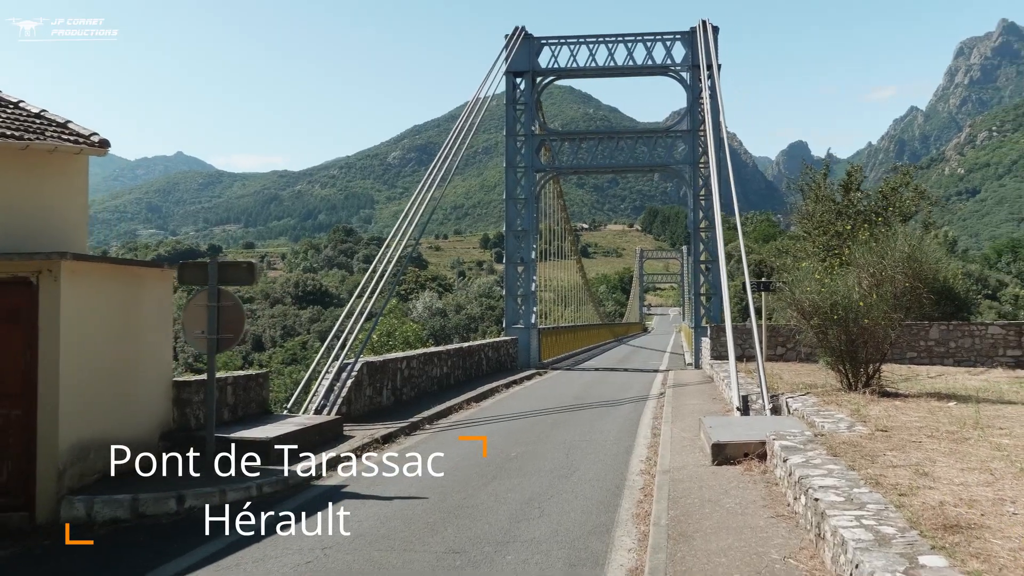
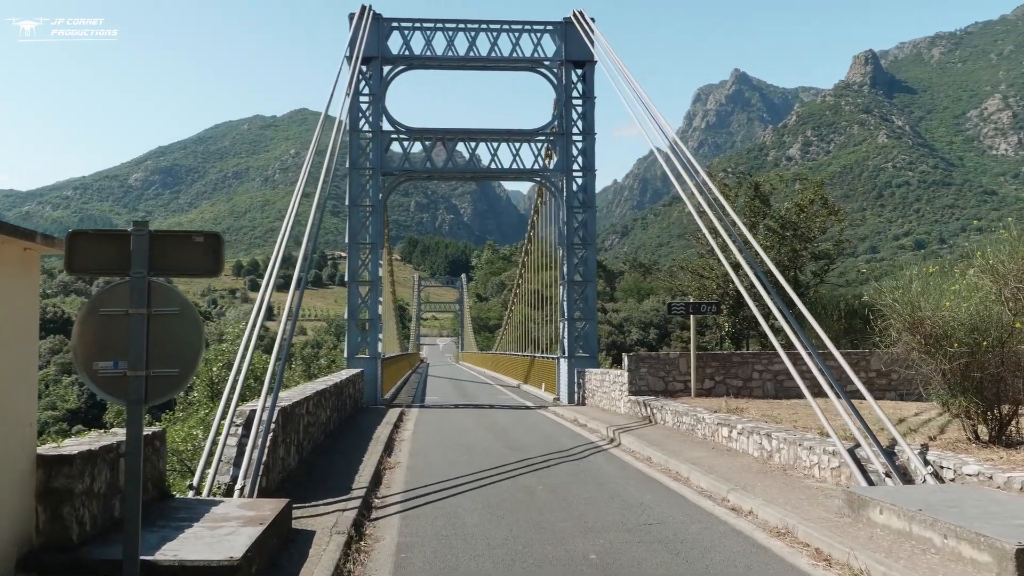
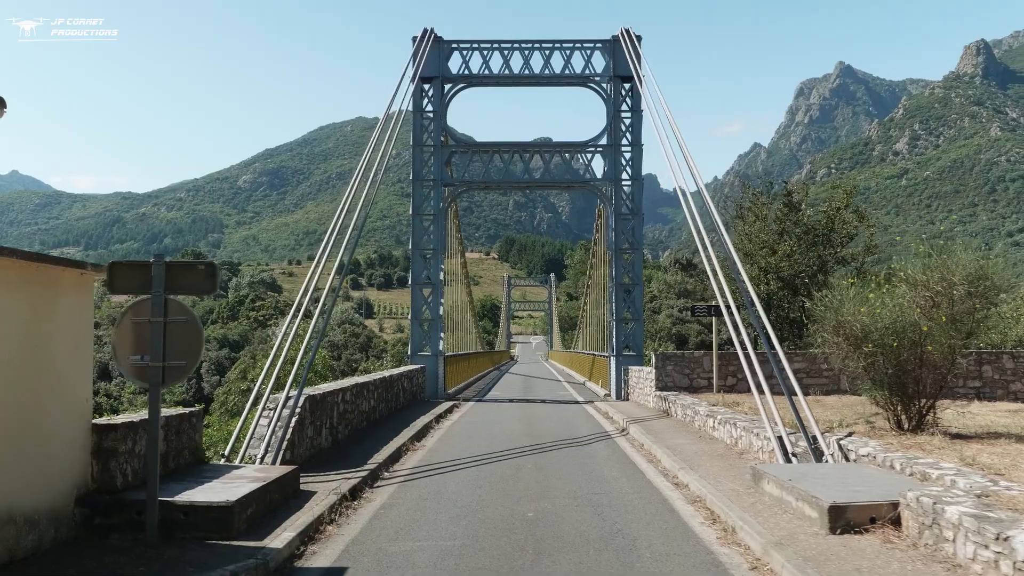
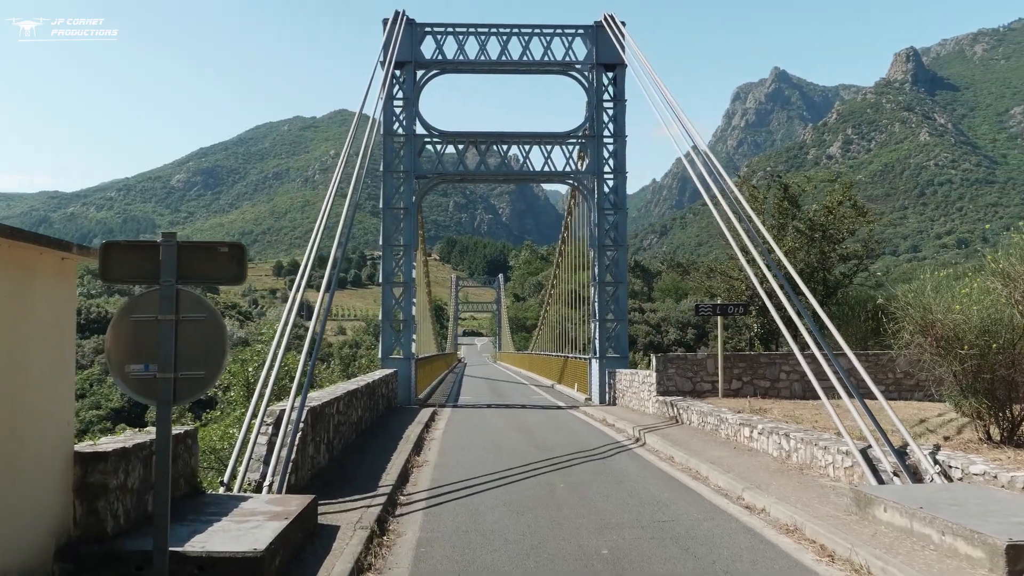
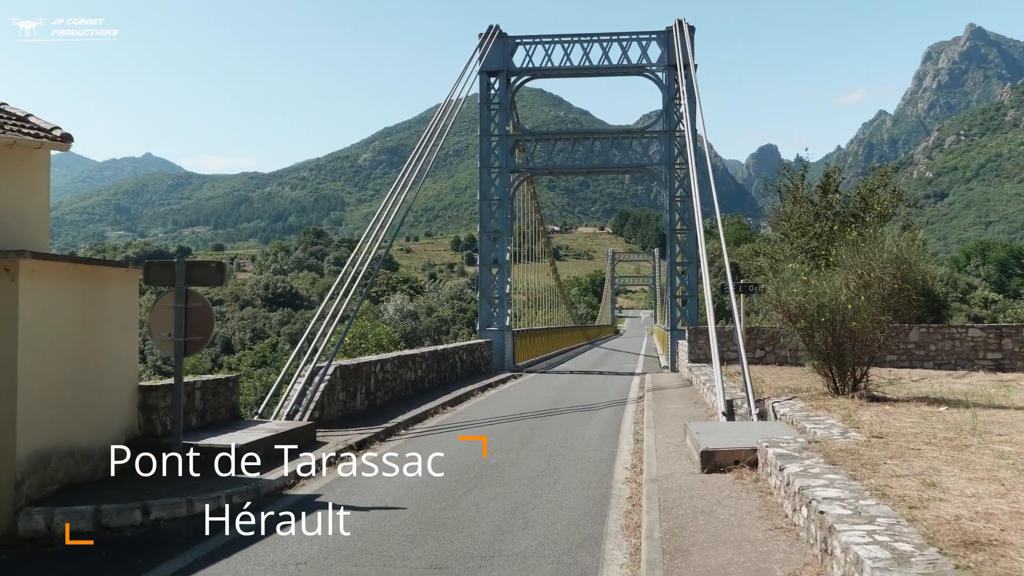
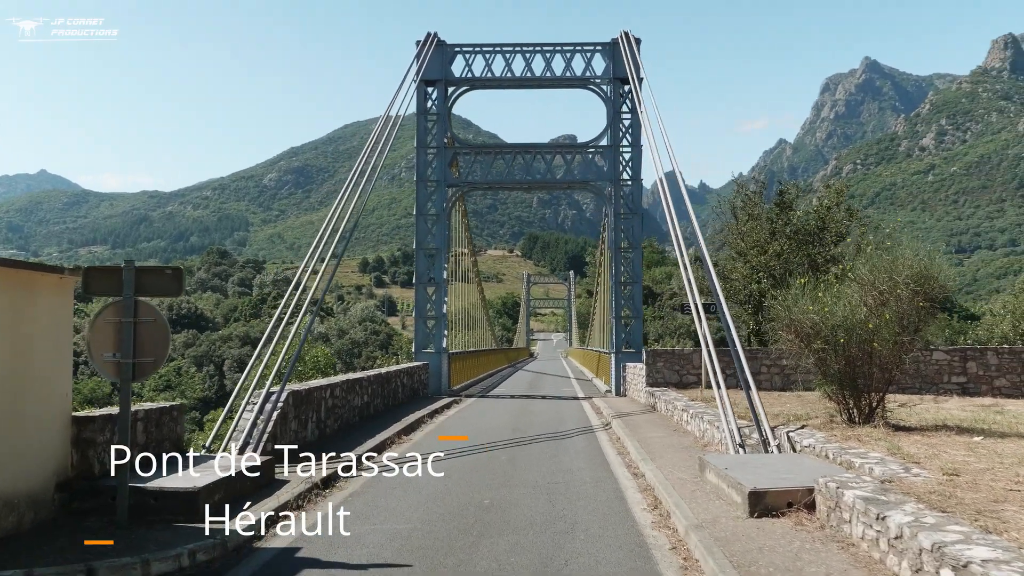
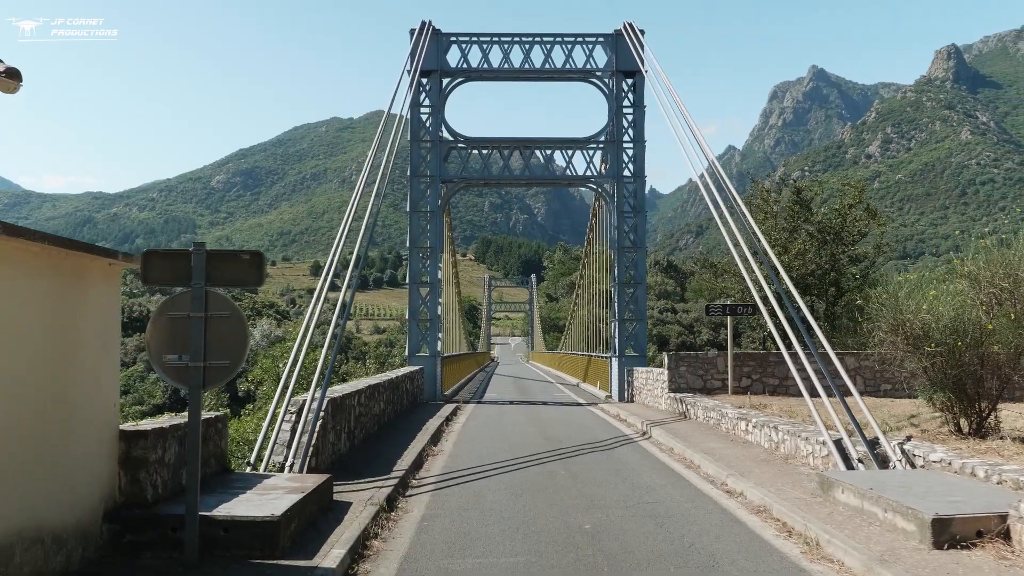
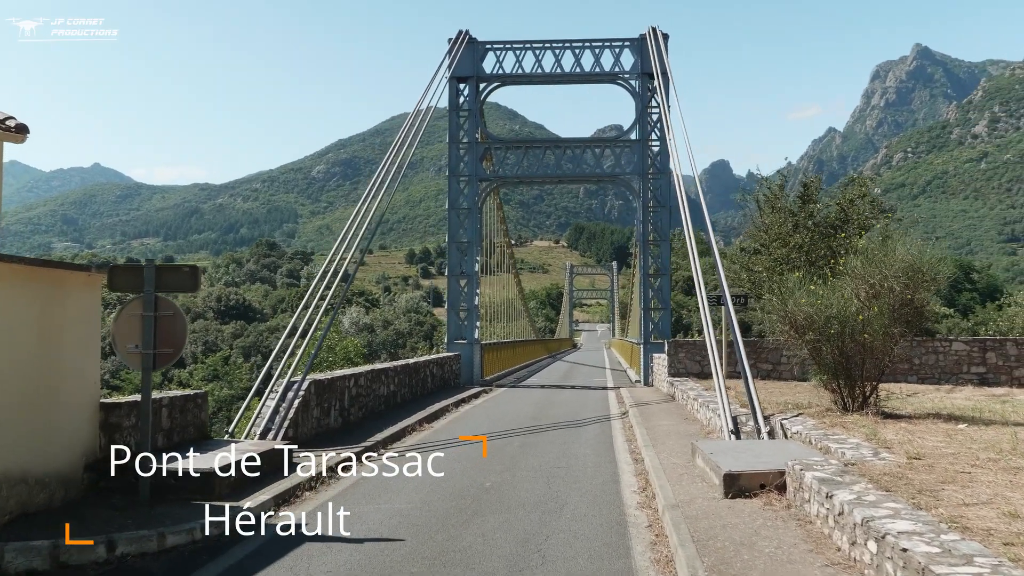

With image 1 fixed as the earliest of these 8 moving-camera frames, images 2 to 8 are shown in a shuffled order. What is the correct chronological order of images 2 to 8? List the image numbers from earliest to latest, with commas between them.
5, 8, 6, 3, 7, 4, 2
